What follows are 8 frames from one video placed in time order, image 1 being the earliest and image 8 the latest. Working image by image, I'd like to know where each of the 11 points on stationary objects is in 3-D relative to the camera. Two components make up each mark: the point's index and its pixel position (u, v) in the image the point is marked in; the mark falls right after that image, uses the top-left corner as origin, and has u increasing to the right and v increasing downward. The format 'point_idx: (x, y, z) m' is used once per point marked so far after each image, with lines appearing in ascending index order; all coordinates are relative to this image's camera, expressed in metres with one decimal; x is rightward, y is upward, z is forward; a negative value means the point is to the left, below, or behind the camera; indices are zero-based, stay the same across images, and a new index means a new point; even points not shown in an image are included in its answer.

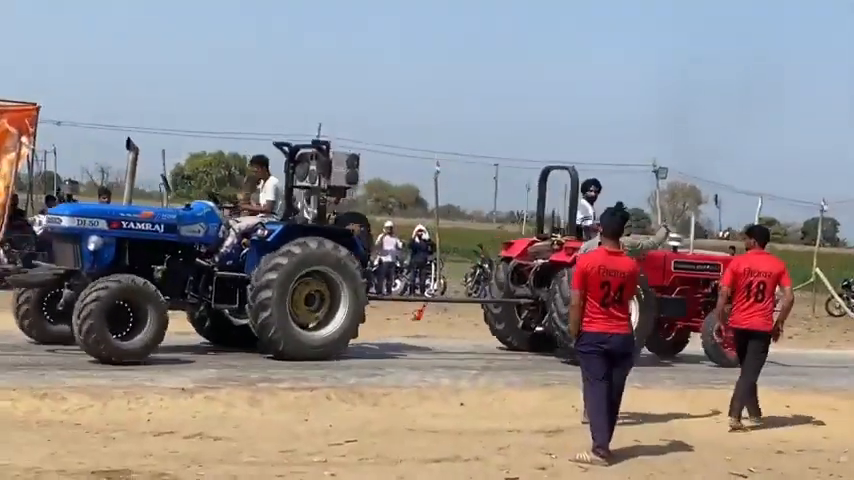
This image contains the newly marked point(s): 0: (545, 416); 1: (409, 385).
0: (+1.2, -1.7, +11.0) m
1: (-0.2, -1.5, +11.6) m
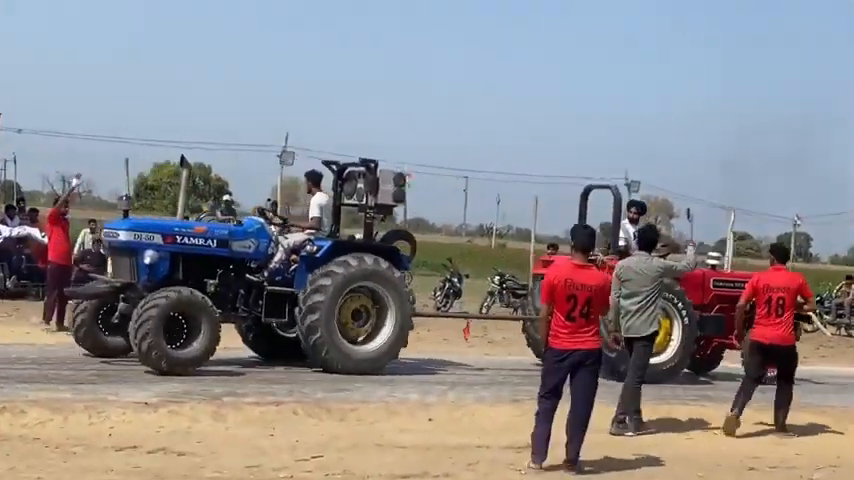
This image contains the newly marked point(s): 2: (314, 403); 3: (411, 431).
0: (+0.9, -1.9, +10.8) m
1: (-0.5, -1.7, +11.4) m
2: (-1.2, -1.7, +11.2) m
3: (-0.1, -1.8, +10.7) m
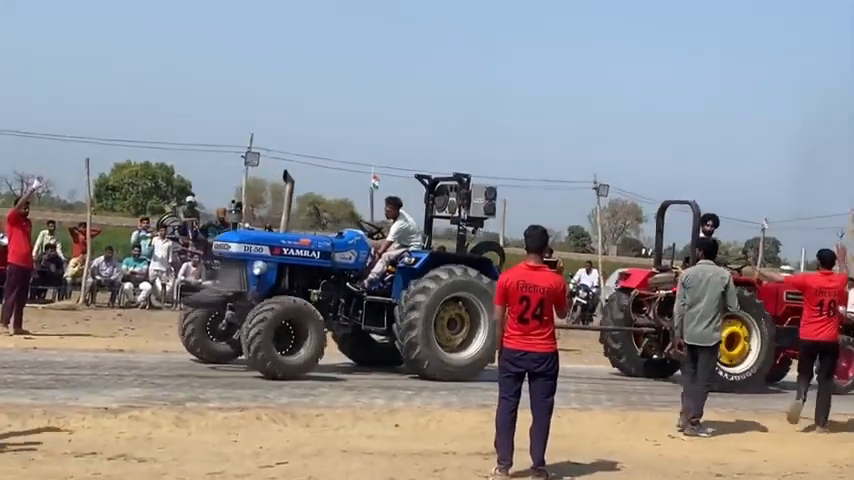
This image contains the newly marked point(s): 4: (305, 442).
0: (+0.5, -1.9, +10.6) m
1: (-0.9, -1.7, +11.3) m
2: (-1.5, -1.7, +11.1) m
3: (-0.5, -1.9, +10.5) m
4: (-1.1, -1.9, +10.3) m
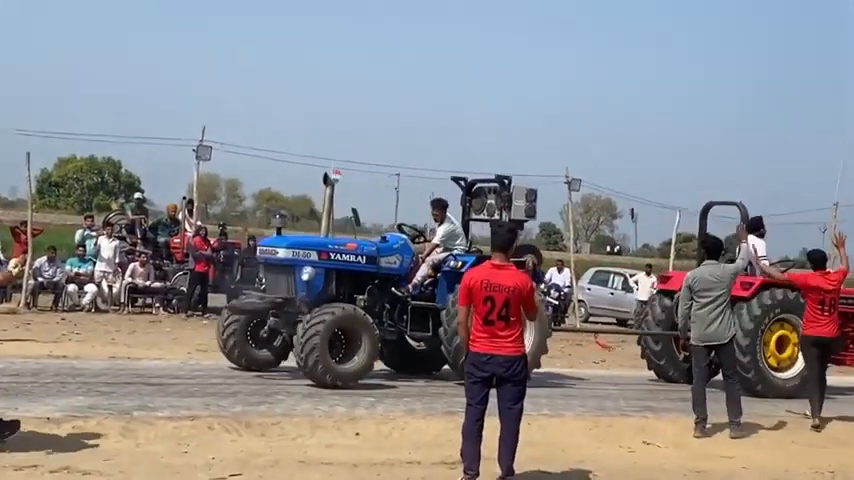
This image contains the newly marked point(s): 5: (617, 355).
0: (+0.2, -1.9, +10.1) m
1: (-1.2, -1.7, +10.7) m
2: (-1.8, -1.7, +10.5) m
3: (-0.8, -1.9, +9.9) m
4: (-1.5, -1.9, +9.7) m
5: (+3.0, -2.0, +18.1) m
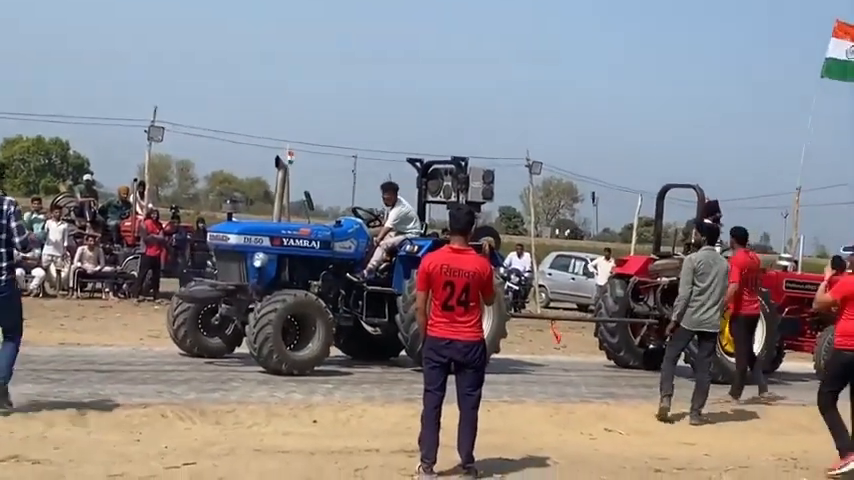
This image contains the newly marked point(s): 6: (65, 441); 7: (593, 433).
0: (-0.2, -1.7, +9.9) m
1: (-1.6, -1.5, +10.5) m
2: (-2.2, -1.5, +10.2) m
3: (-1.2, -1.7, +9.7) m
4: (-1.9, -1.7, +9.5) m
5: (+2.5, -1.7, +18.0) m
6: (-3.1, -1.7, +9.3) m
7: (+1.5, -1.8, +10.1) m
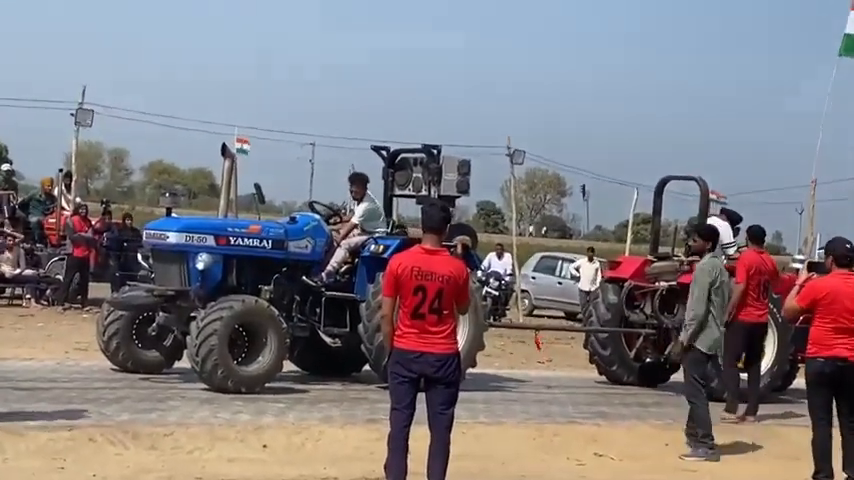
0: (-0.4, -1.7, +8.7) m
1: (-1.9, -1.5, +9.2) m
2: (-2.5, -1.5, +9.0) m
3: (-1.4, -1.7, +8.5) m
4: (-2.1, -1.7, +8.3) m
5: (+2.0, -1.7, +16.8) m
6: (-3.3, -1.7, +8.0) m
7: (+1.2, -1.8, +8.9) m
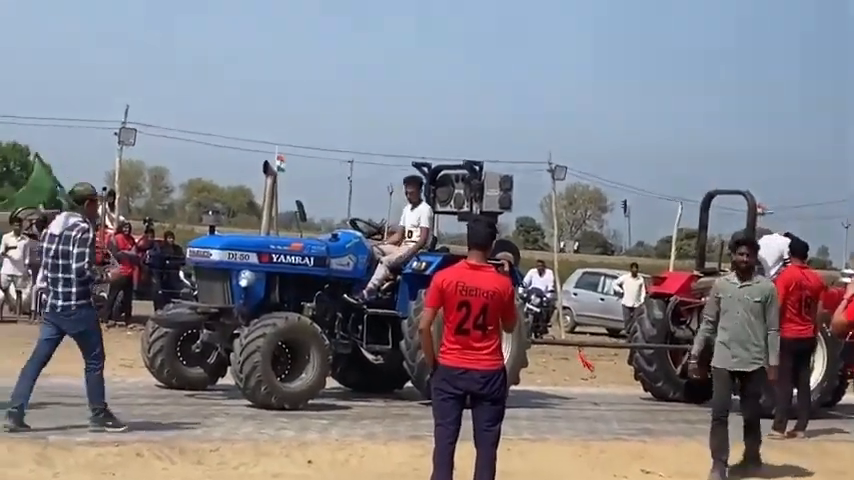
0: (-0.1, -1.9, +8.7) m
1: (-1.5, -1.7, +9.2) m
2: (-2.1, -1.7, +9.0) m
3: (-1.1, -1.8, +8.5) m
4: (-1.8, -1.8, +8.3) m
5: (+2.6, -1.9, +16.7) m
6: (-3.0, -1.8, +8.1) m
7: (+1.6, -1.9, +8.9) m
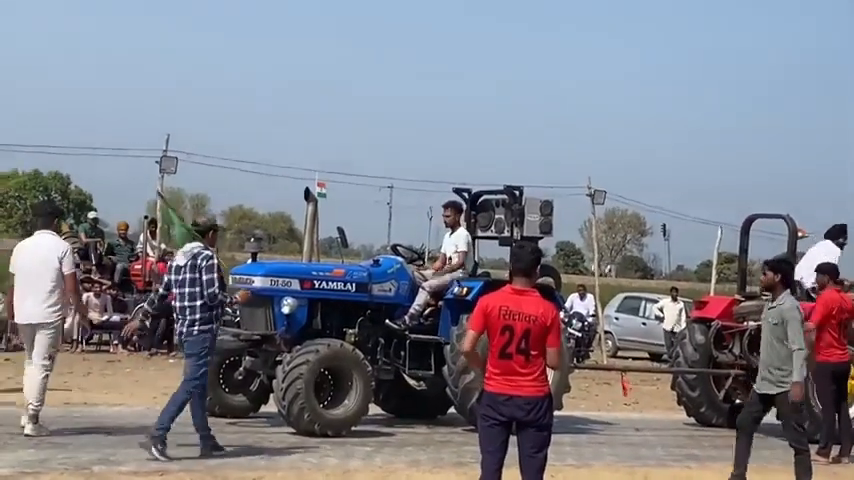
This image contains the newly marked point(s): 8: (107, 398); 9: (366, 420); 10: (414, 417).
0: (+0.2, -2.1, +8.6) m
1: (-1.2, -1.9, +9.2) m
2: (-1.8, -1.9, +9.0) m
3: (-0.8, -2.0, +8.5) m
4: (-1.4, -2.1, +8.3) m
5: (+3.2, -2.3, +16.6) m
6: (-2.7, -2.0, +8.1) m
7: (+1.9, -2.1, +8.8) m
8: (-3.8, -1.9, +13.2) m
9: (-0.7, -2.0, +12.3) m
10: (-0.2, -2.0, +12.5) m
